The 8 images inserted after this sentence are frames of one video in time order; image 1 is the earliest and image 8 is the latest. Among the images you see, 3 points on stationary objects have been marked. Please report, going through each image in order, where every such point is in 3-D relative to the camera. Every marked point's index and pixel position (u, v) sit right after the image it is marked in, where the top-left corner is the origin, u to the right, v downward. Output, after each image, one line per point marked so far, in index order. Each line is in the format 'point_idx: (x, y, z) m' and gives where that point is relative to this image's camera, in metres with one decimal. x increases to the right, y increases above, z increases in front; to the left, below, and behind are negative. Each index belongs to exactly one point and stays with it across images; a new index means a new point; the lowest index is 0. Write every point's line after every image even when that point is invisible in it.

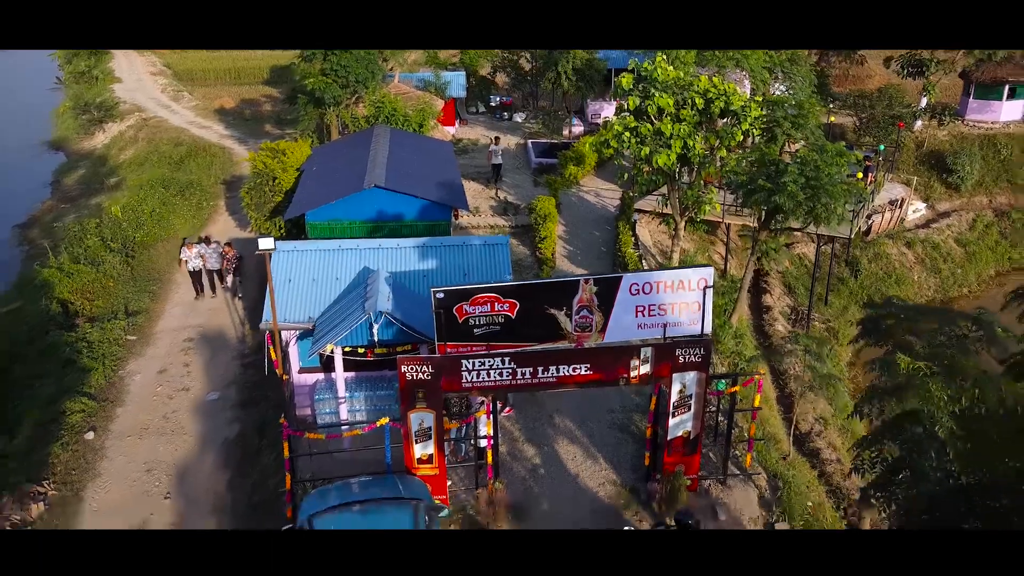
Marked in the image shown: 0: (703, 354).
0: (+2.1, -0.7, +9.1) m
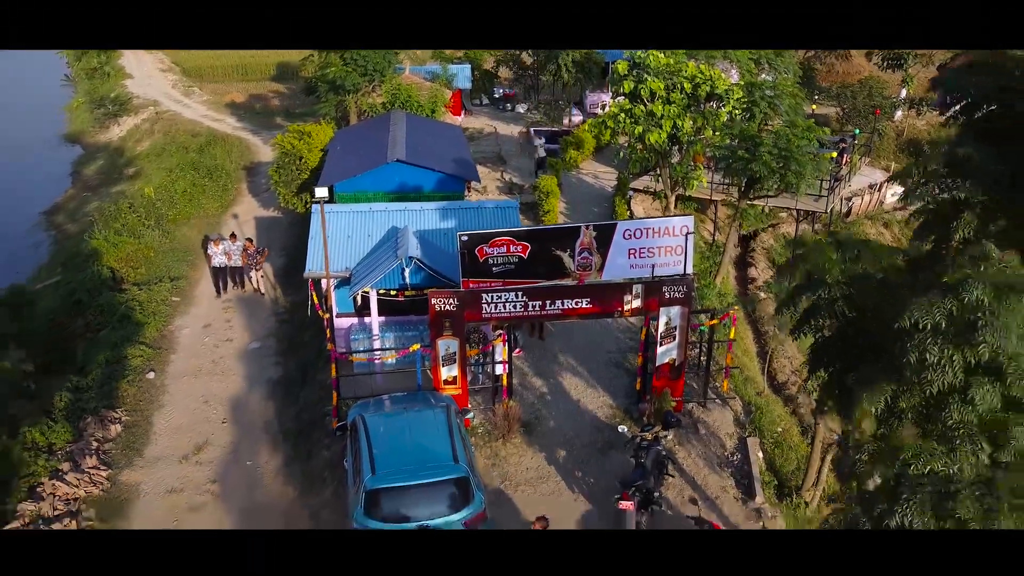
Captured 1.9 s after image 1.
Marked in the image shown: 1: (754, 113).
0: (+2.3, 0.0, +10.8) m
1: (+4.8, +3.4, +16.5) m
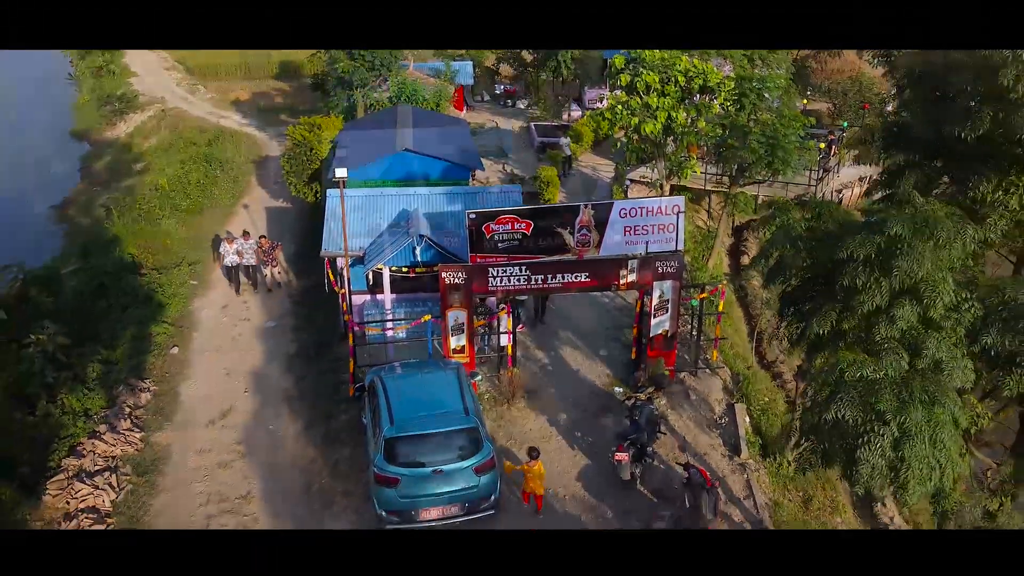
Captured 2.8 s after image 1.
0: (+2.3, +0.3, +11.7) m
1: (+4.9, +3.7, +17.4) m
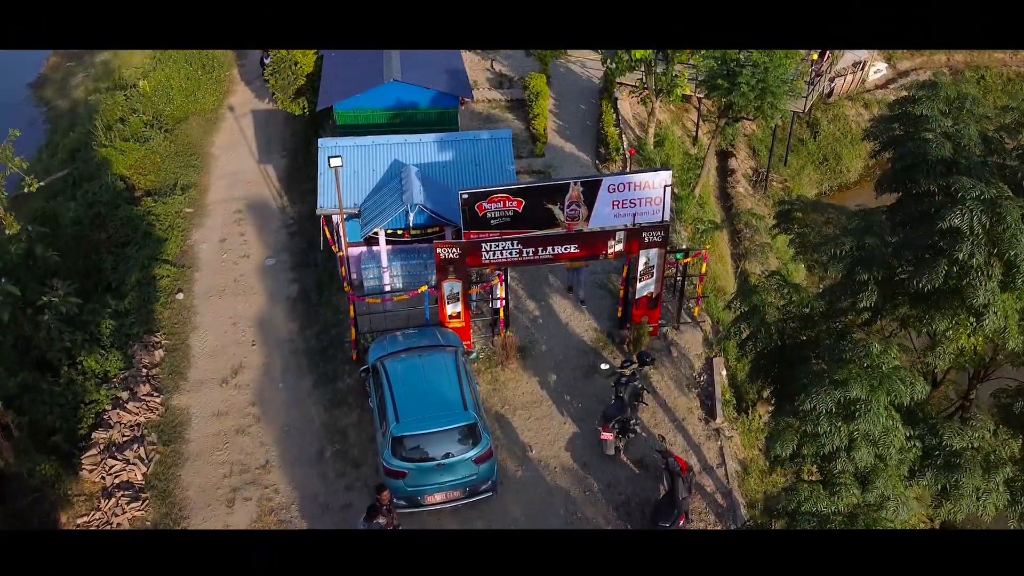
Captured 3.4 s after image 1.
0: (+2.2, +0.8, +12.2) m
1: (+4.6, +5.2, +17.1) m
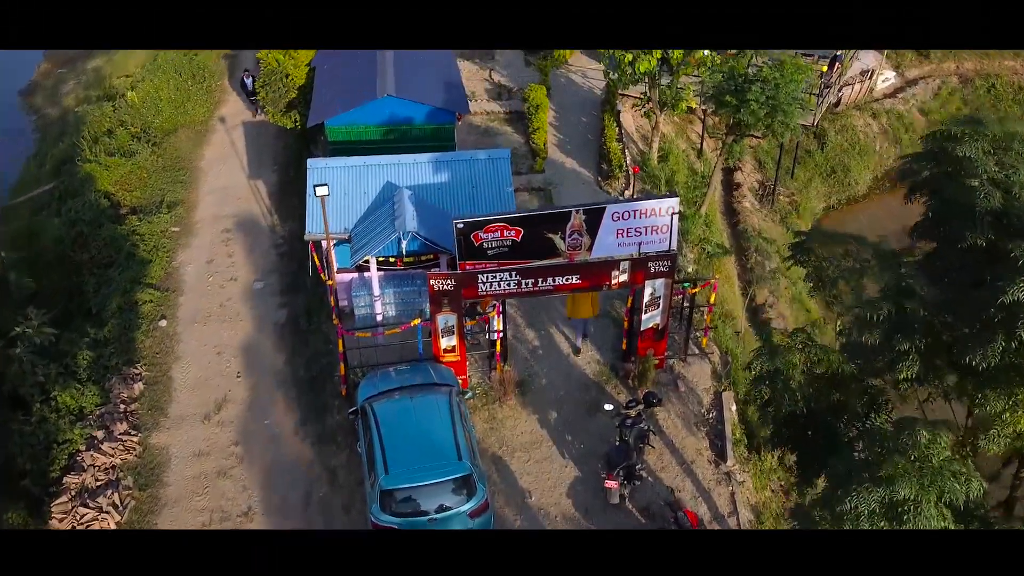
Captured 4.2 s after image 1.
0: (+2.2, +0.3, +11.5) m
1: (+4.6, +4.8, +16.4) m
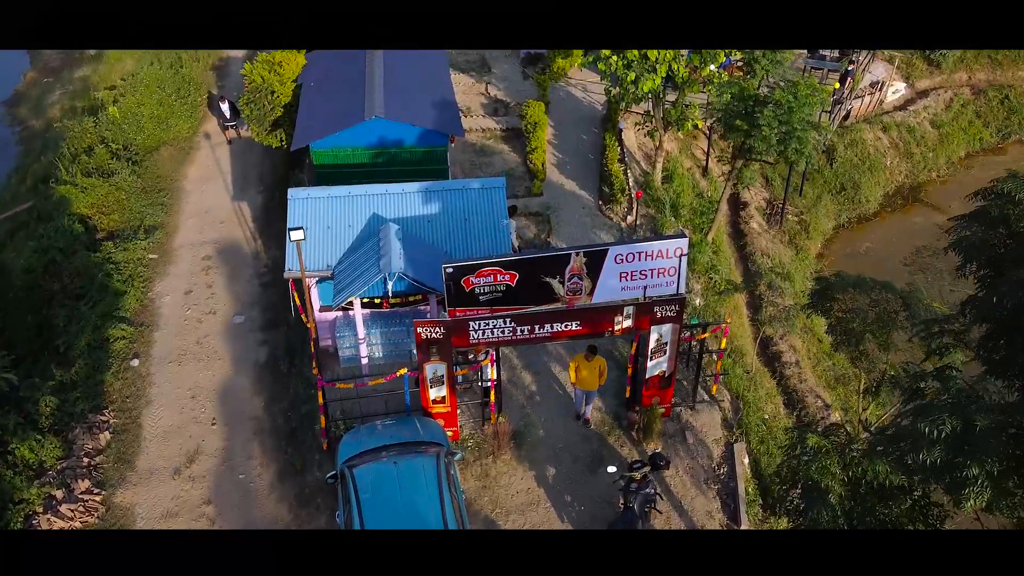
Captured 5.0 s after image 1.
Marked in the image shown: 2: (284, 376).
0: (+2.1, -0.3, +10.6) m
1: (+4.5, +4.2, +15.5) m
2: (-3.6, -1.4, +13.3) m
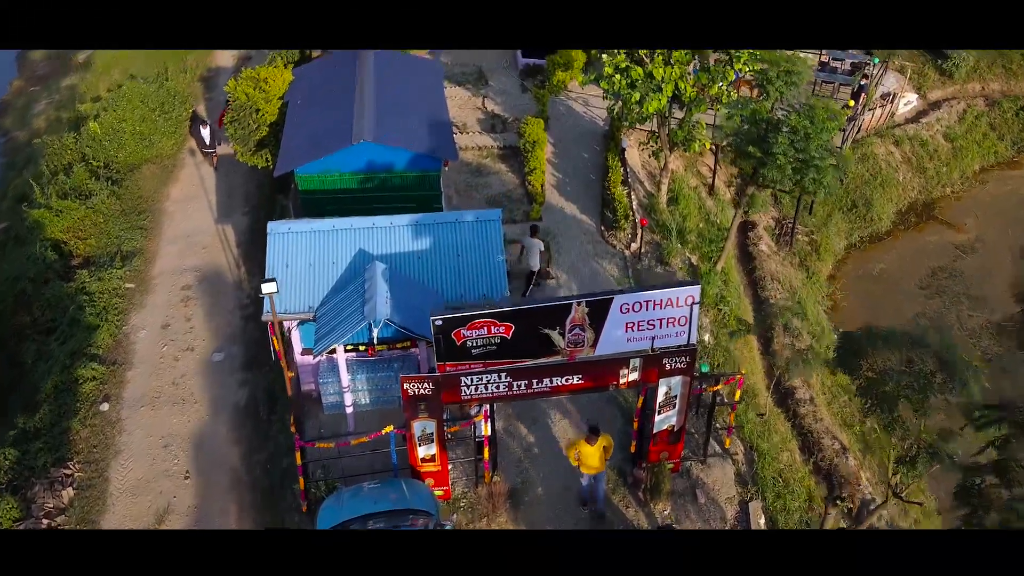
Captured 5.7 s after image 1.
0: (+2.1, -0.9, +9.7) m
1: (+4.5, +3.6, +14.6) m
2: (-3.7, -2.0, +12.4) m
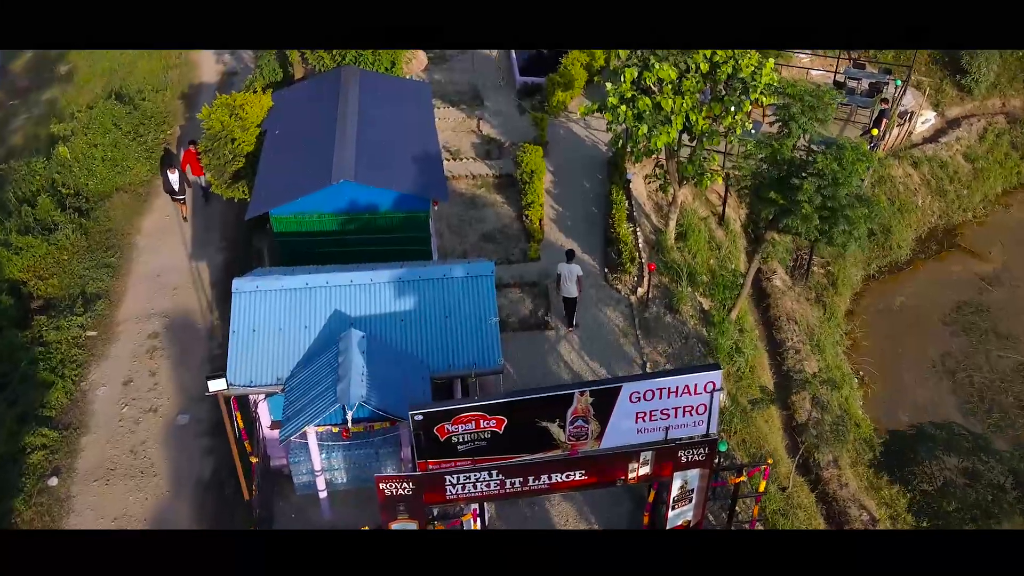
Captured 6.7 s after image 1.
0: (+2.0, -1.7, +8.4) m
1: (+4.4, +2.8, +13.3) m
2: (-3.8, -2.8, +11.1) m
